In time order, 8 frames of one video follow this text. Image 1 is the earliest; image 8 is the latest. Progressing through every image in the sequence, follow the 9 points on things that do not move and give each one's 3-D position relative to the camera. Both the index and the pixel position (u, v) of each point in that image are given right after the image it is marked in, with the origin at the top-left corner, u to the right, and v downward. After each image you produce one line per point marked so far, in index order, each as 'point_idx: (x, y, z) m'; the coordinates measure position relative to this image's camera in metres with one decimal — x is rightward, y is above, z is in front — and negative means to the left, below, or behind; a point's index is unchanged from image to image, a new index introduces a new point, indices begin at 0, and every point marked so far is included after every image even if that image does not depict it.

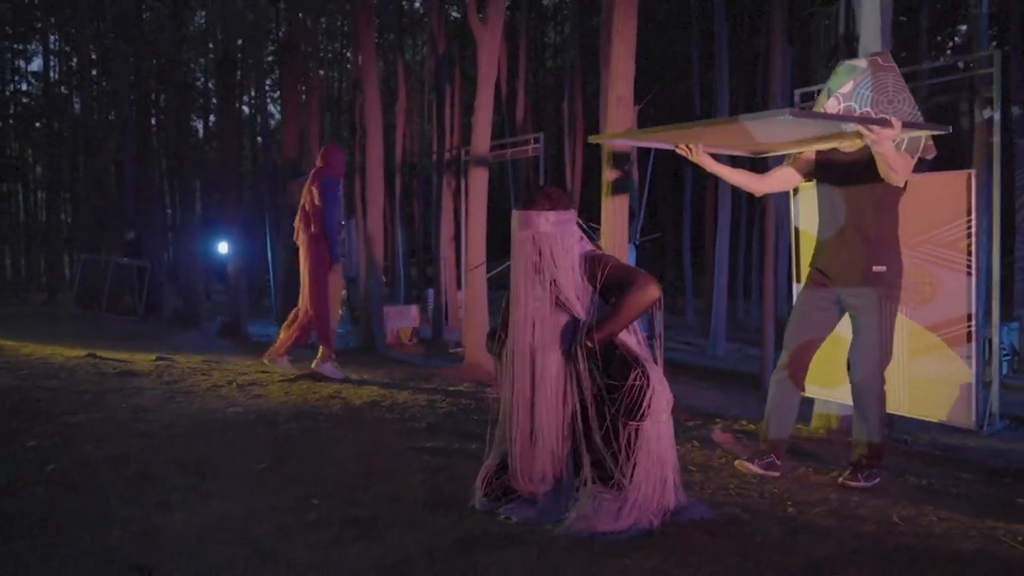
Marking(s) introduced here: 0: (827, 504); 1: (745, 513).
0: (+2.0, -1.4, +4.6) m
1: (+1.3, -1.3, +4.2) m
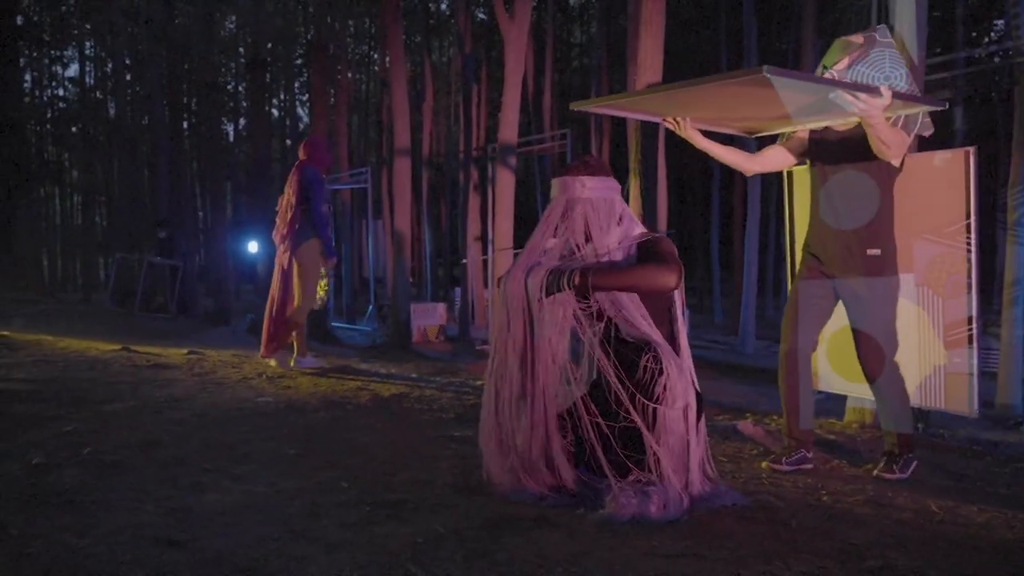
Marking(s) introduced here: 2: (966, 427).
0: (+2.1, -1.3, +4.5) m
1: (+1.5, -1.2, +4.1) m
2: (+4.9, -1.5, +7.9) m
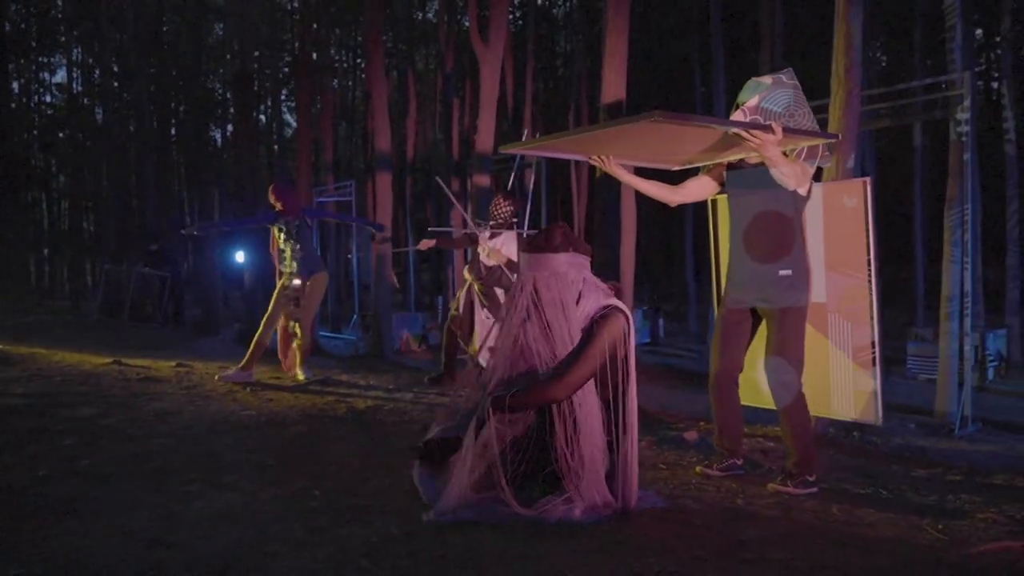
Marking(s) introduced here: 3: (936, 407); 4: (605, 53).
0: (+1.8, -1.5, +5.1) m
1: (+1.2, -1.4, +4.7) m
2: (+4.5, -1.7, +8.6) m
3: (+5.6, -1.6, +9.7) m
4: (+1.3, +3.4, +10.5) m
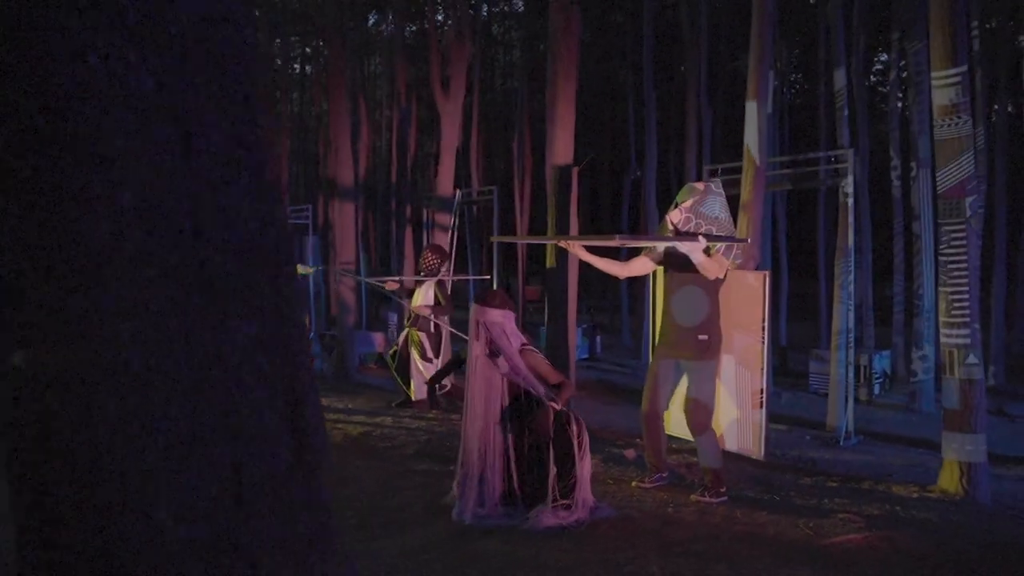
0: (+1.7, -2.0, +6.7) m
1: (+1.1, -1.9, +6.3) m
2: (+4.1, -2.3, +10.5) m
3: (+5.0, -2.1, +11.7) m
4: (+0.7, +2.9, +12.1) m
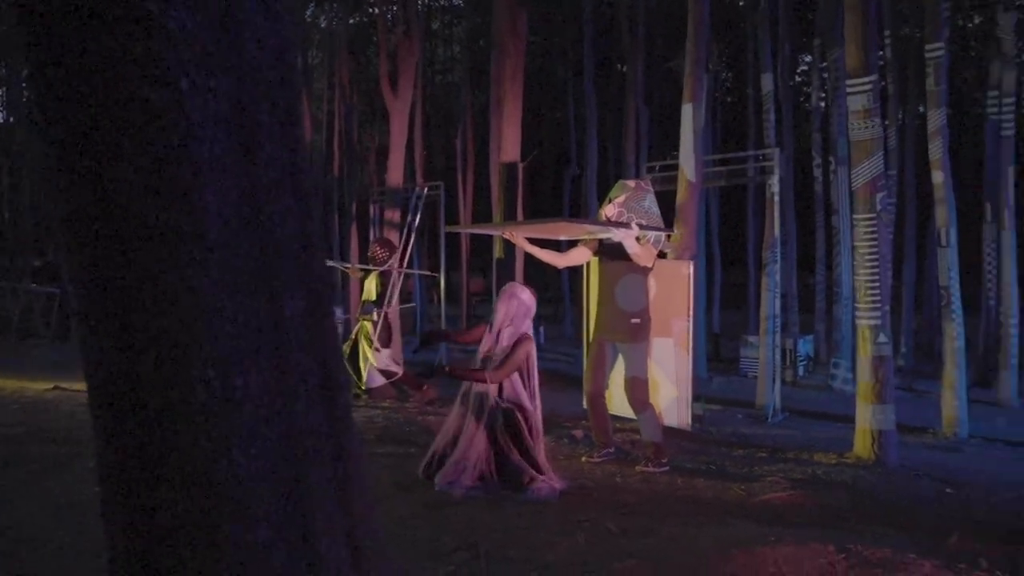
0: (+1.3, -1.9, +7.4) m
1: (+0.7, -1.8, +6.9) m
2: (+3.4, -2.1, +11.3) m
3: (+4.2, -1.9, +12.6) m
4: (-0.2, +3.0, +12.6) m
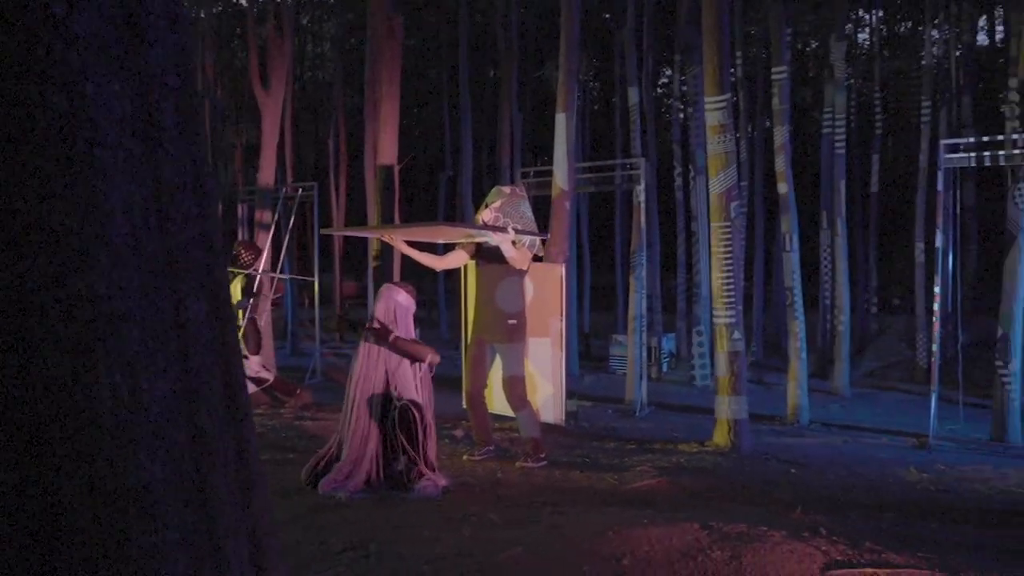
0: (+0.1, -1.9, +7.7) m
1: (-0.4, -1.8, +7.1) m
2: (+1.5, -2.1, +11.9) m
3: (+2.1, -2.0, +13.4) m
4: (-2.3, +3.0, +12.6) m
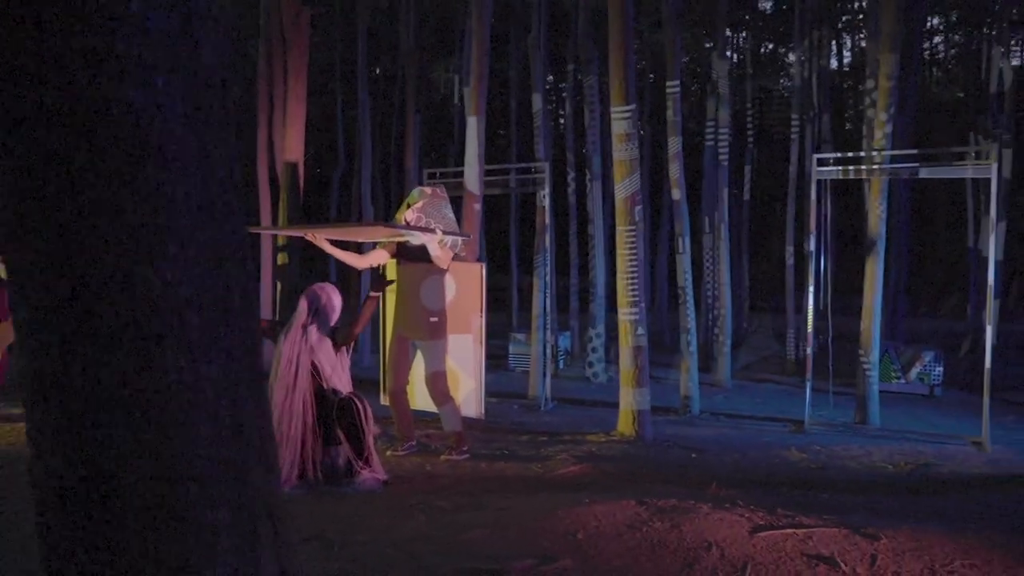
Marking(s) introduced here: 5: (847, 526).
0: (-0.7, -1.9, +7.9) m
1: (-1.1, -1.8, +7.2) m
2: (0.0, -2.1, +12.3) m
3: (+0.3, -2.0, +13.8) m
4: (-3.8, +3.0, +12.4) m
5: (+2.2, -1.6, +4.9) m
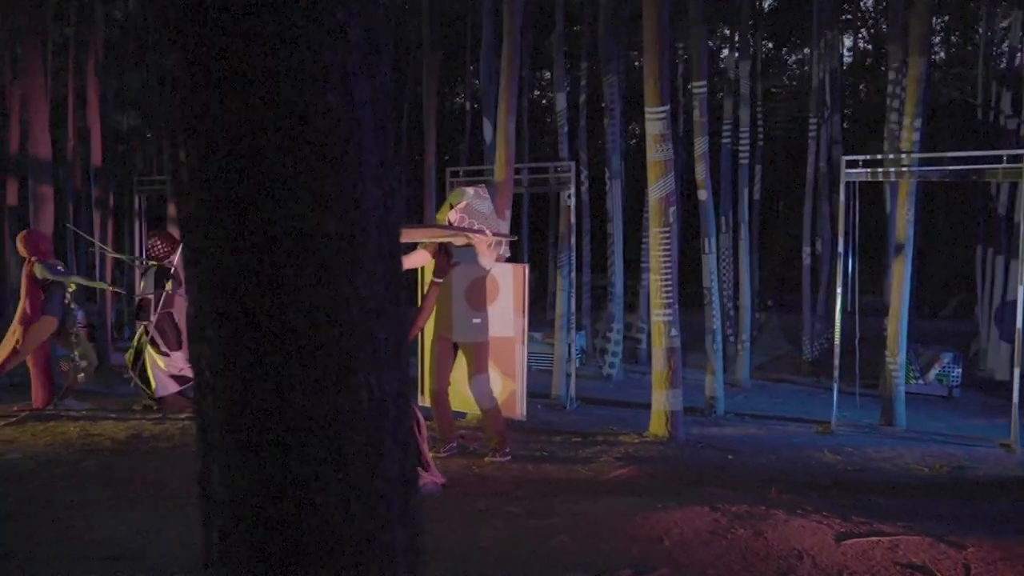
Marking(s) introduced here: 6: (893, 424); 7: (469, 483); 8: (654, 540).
0: (-0.2, -1.9, +7.9) m
1: (-0.6, -1.8, +7.2) m
2: (+0.4, -2.1, +12.2) m
3: (+0.7, -1.9, +13.8) m
4: (-3.4, +3.0, +12.3) m
5: (+2.8, -1.6, +4.9) m
6: (+6.2, -2.2, +11.8) m
7: (-0.4, -1.8, +6.8) m
8: (+0.9, -1.6, +4.7) m
